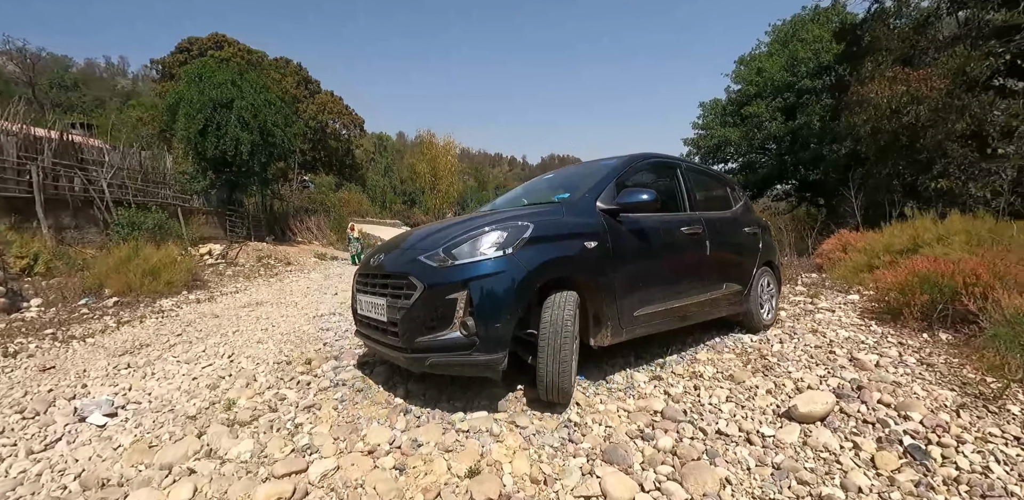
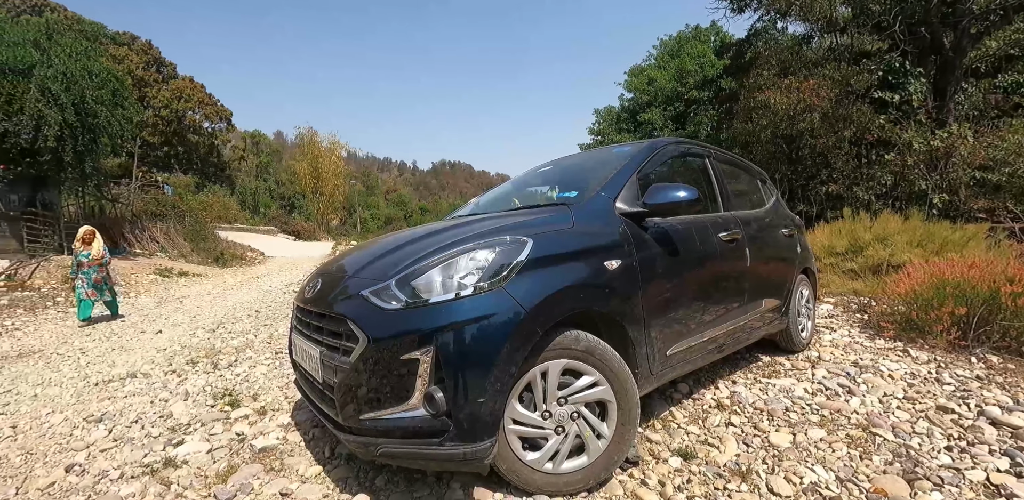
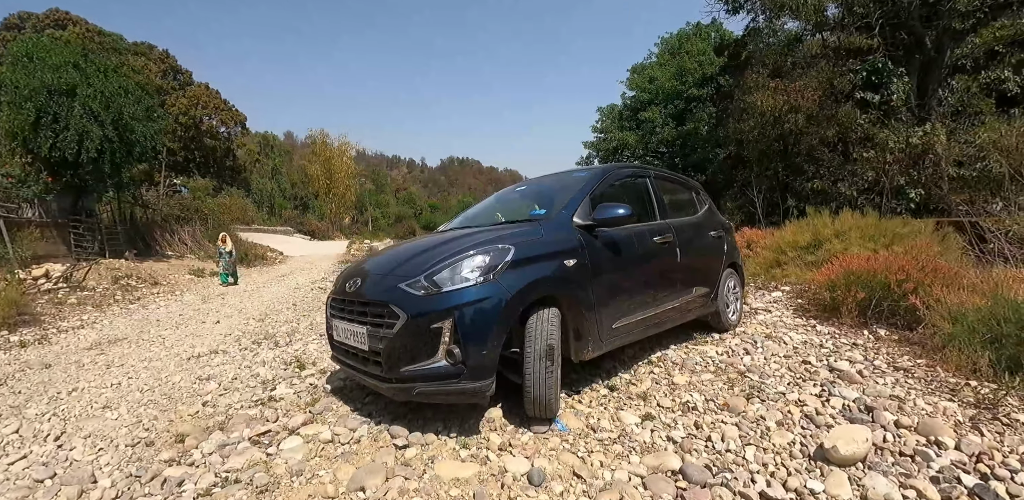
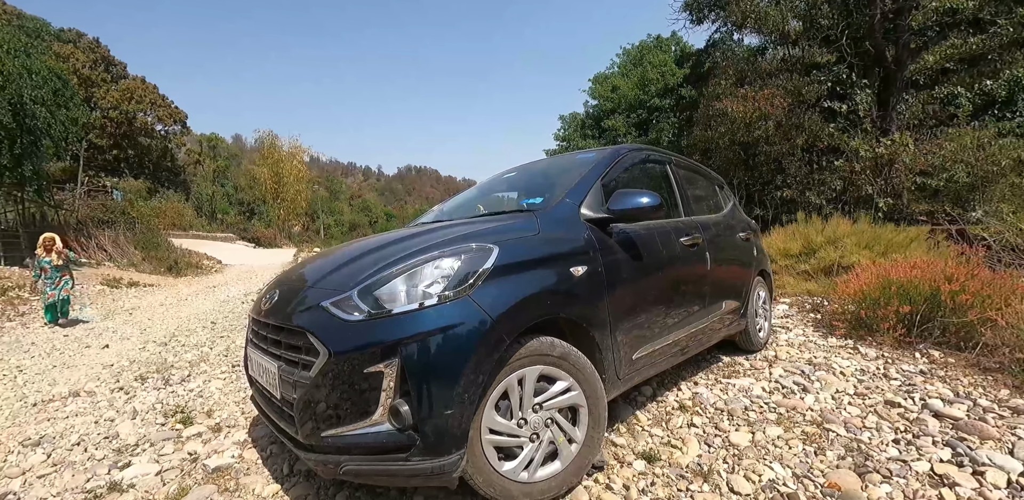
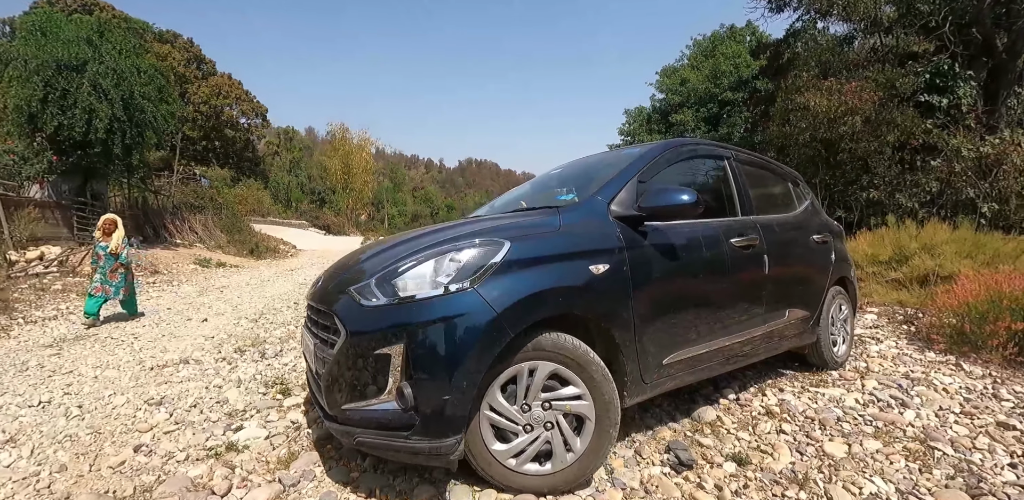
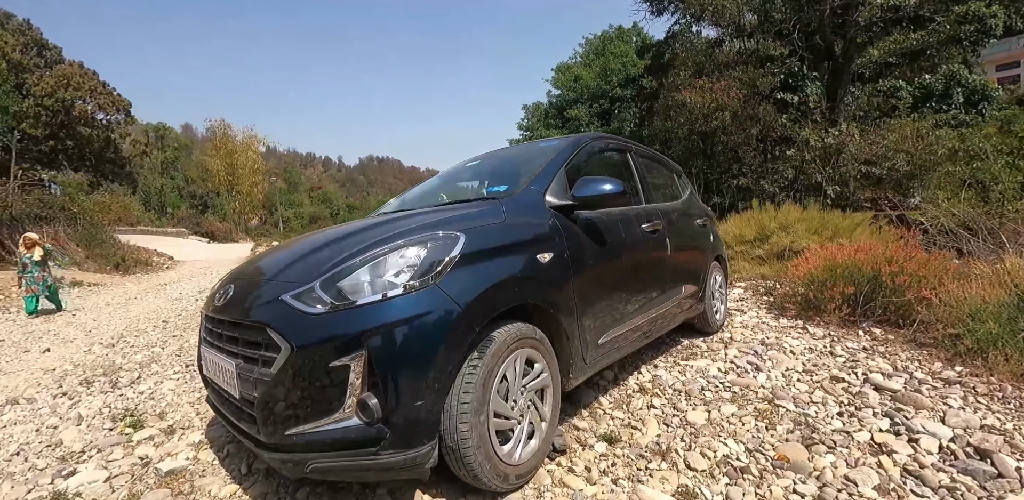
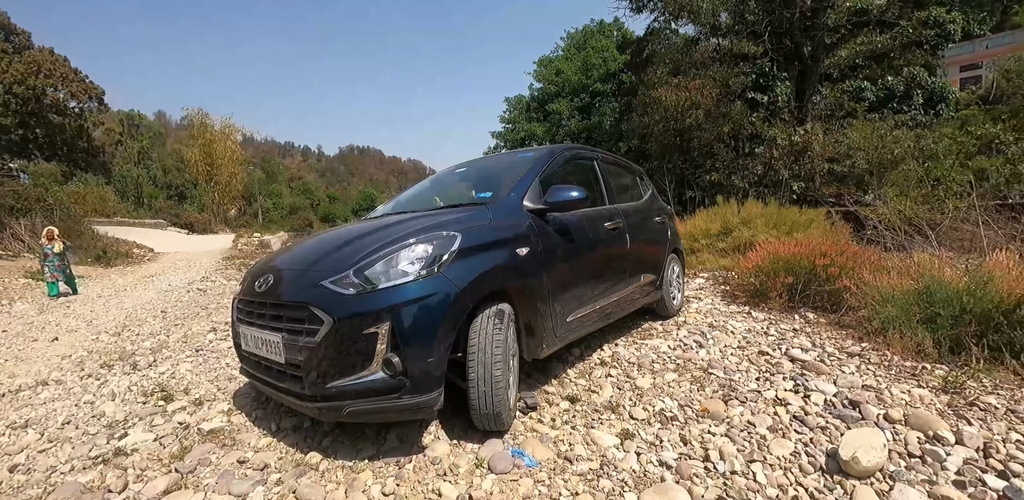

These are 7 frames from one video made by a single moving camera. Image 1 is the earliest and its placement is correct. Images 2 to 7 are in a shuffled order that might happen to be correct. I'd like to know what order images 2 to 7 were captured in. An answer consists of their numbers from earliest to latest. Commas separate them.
3, 7, 6, 4, 2, 5
